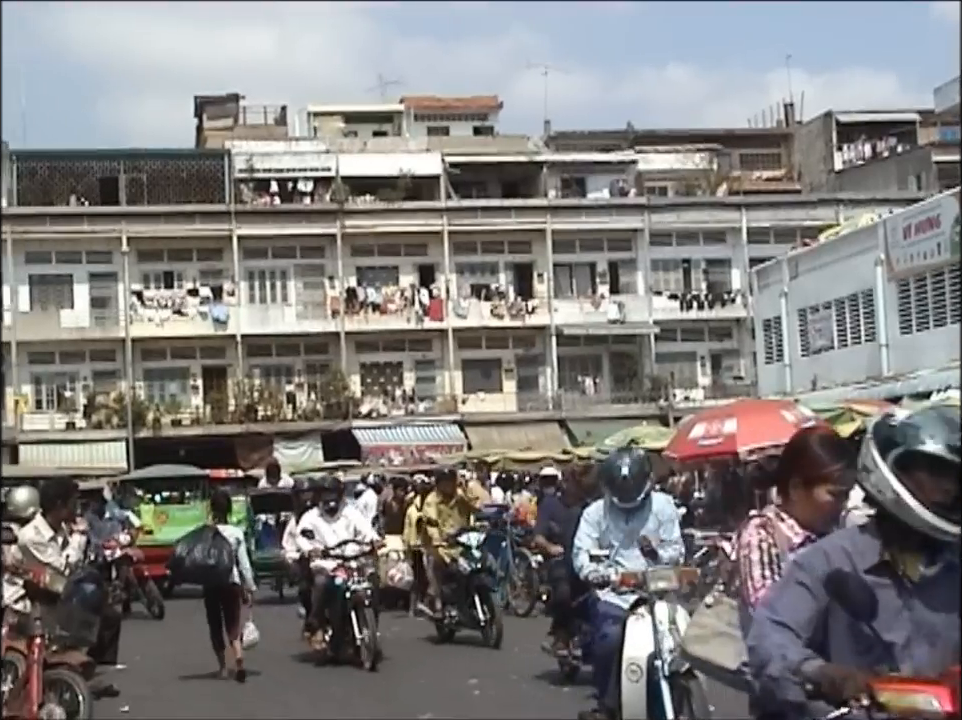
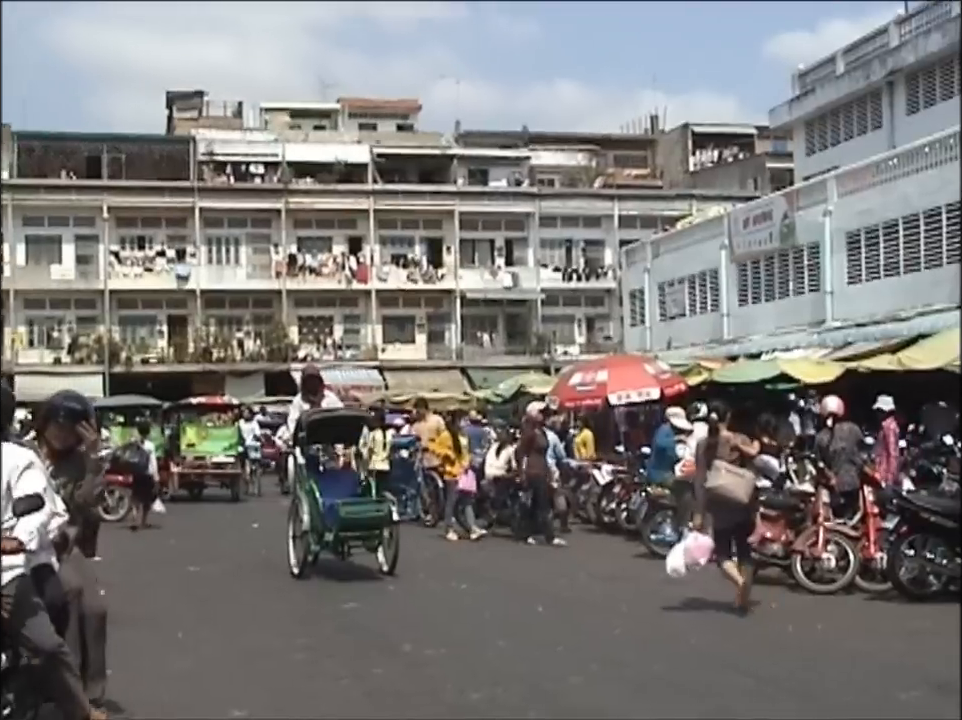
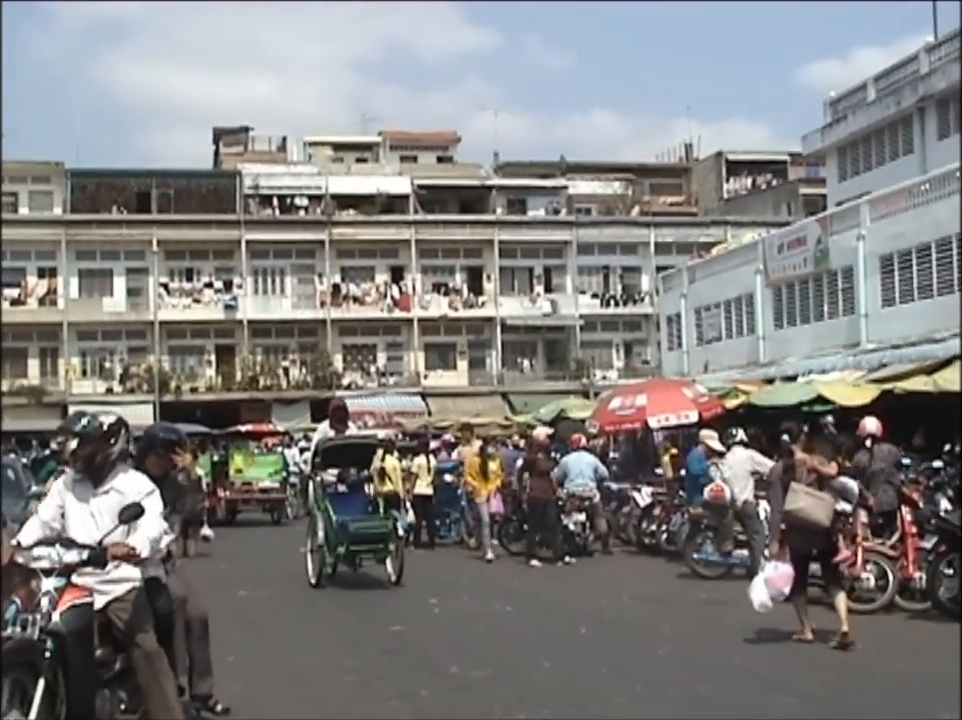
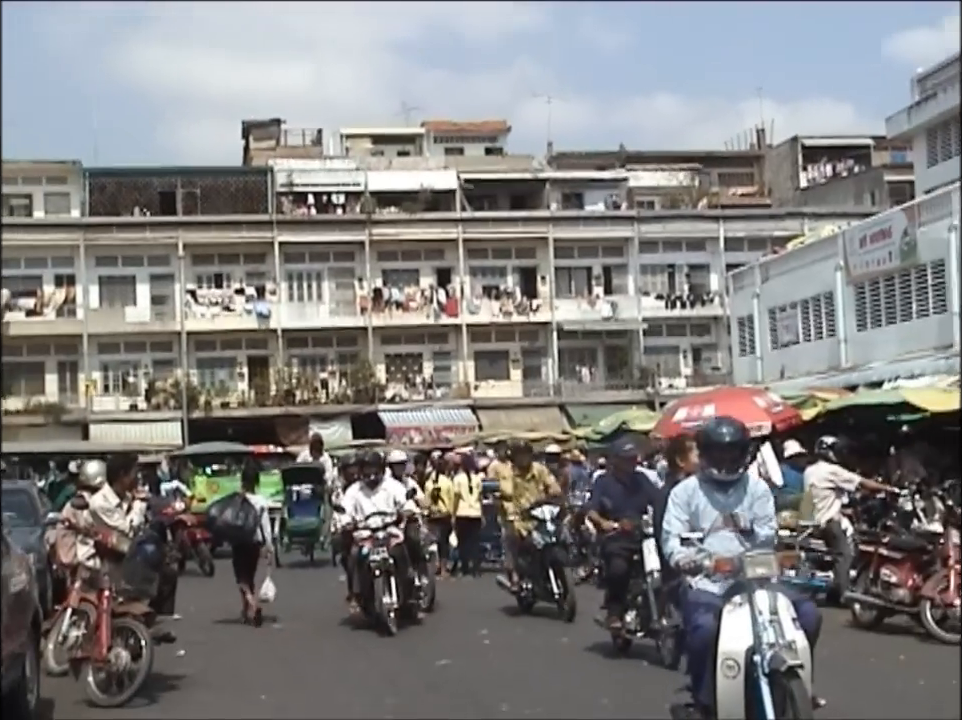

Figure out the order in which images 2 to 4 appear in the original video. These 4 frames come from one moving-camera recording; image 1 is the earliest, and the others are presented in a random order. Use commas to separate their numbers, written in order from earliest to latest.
4, 3, 2
